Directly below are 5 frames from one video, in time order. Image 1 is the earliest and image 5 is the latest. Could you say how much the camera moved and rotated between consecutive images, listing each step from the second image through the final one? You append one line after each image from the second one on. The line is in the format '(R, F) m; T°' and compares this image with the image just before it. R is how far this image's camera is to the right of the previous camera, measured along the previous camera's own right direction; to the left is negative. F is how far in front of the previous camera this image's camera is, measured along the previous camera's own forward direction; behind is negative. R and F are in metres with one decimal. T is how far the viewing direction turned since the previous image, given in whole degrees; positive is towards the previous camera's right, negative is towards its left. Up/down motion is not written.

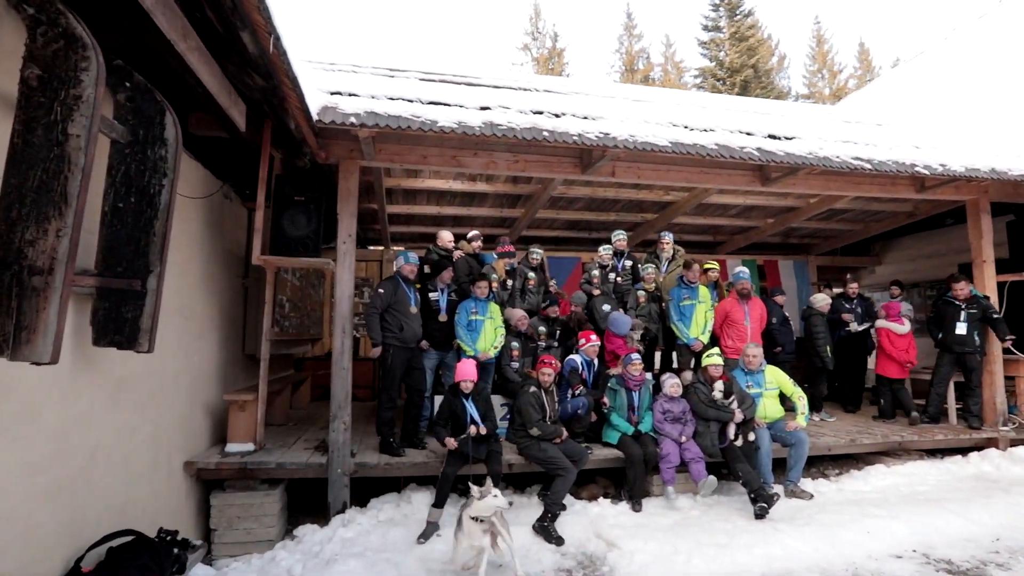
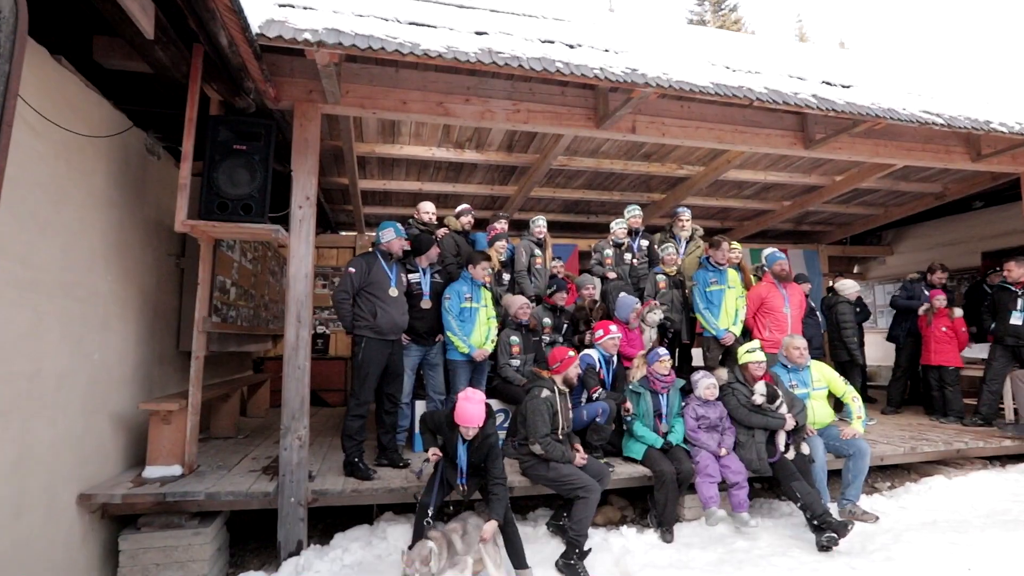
(-0.2, +1.0) m; +2°
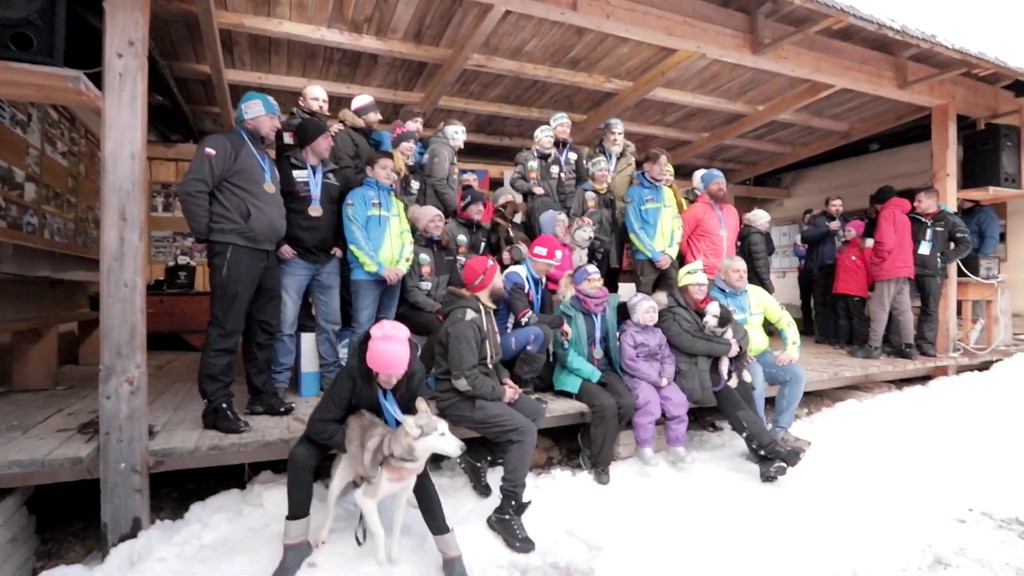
(-0.1, +0.8) m; +11°
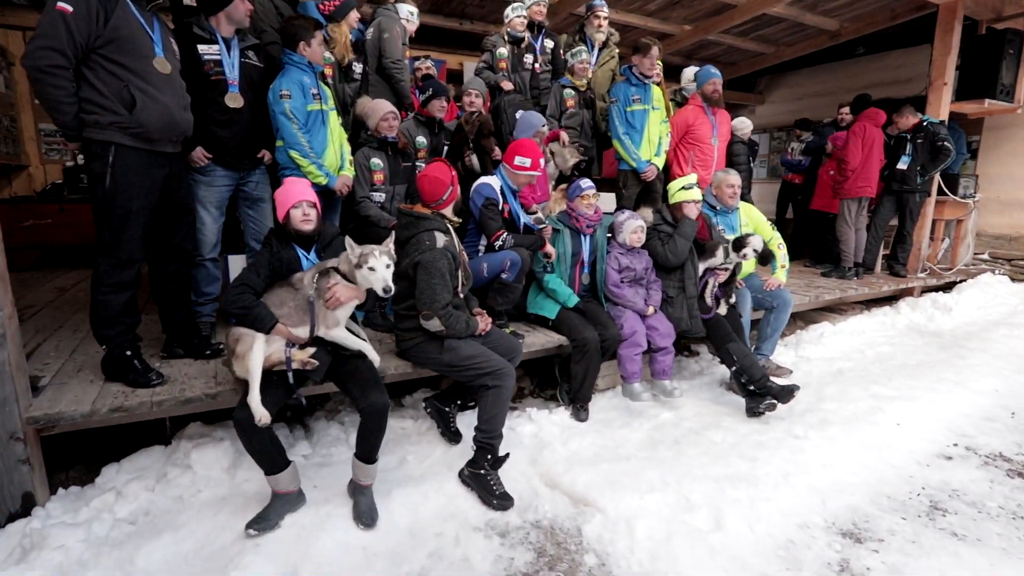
(-0.1, +0.5) m; +5°
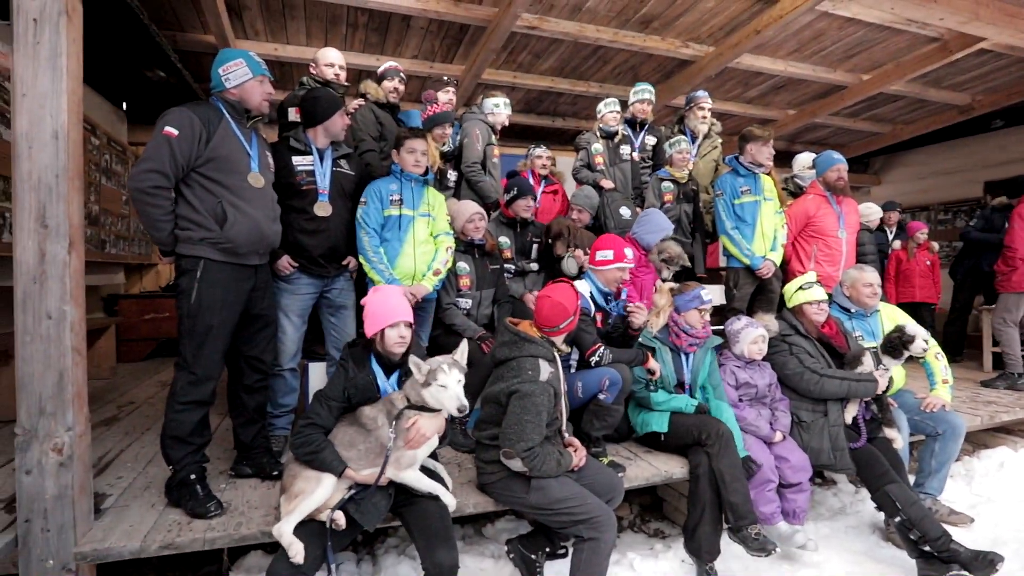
(0.0, +0.3) m; -10°
